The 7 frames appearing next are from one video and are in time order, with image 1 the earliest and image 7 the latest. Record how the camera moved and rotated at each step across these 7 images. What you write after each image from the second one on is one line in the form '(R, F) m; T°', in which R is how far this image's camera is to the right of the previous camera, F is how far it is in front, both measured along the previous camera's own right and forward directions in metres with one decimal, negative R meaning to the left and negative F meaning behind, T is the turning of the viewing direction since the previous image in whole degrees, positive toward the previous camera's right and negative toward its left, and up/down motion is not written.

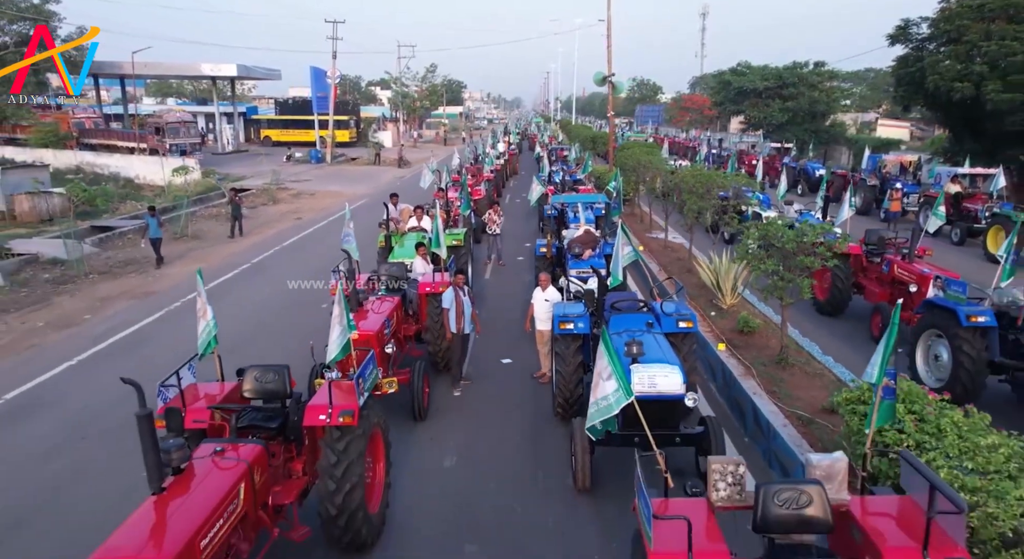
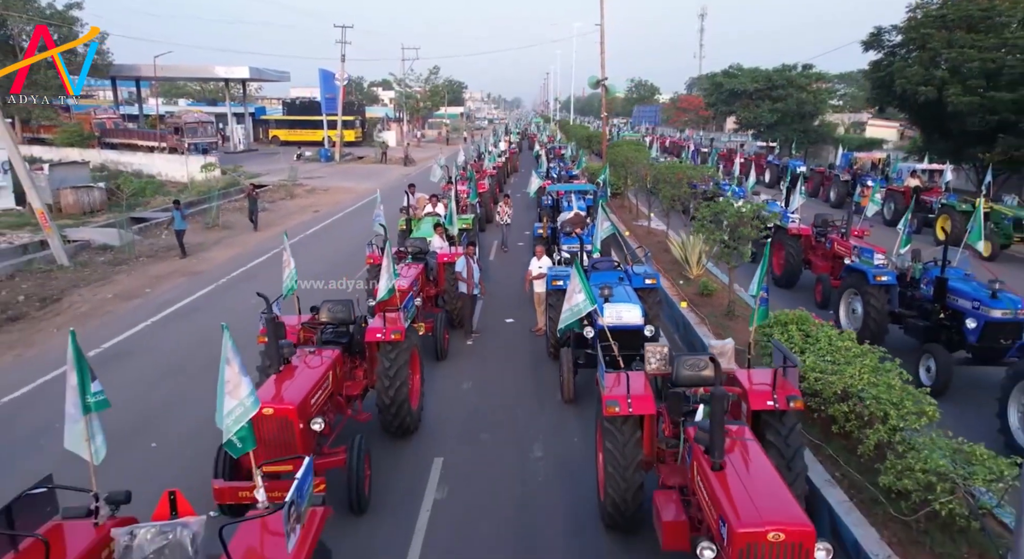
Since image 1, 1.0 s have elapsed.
(0.0, -2.0) m; 0°
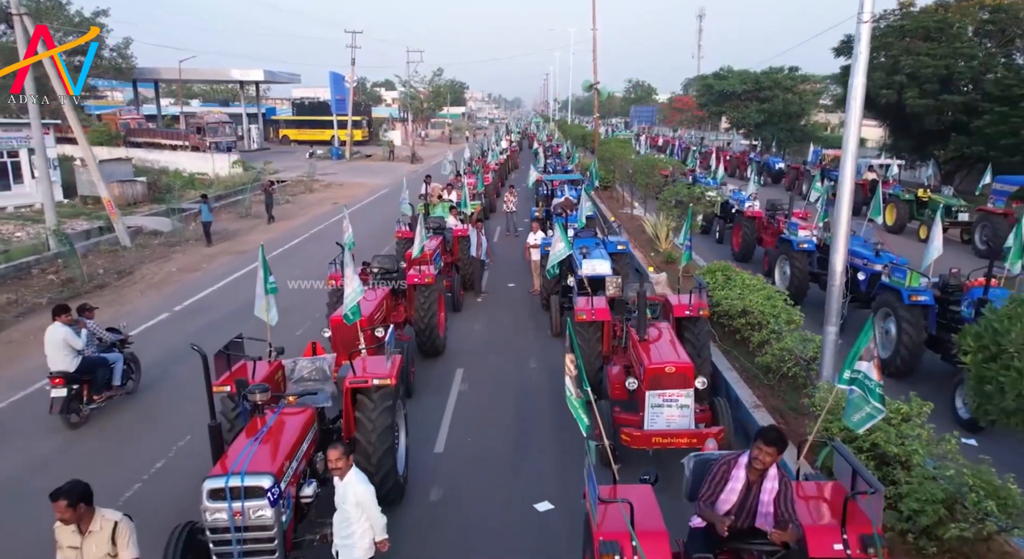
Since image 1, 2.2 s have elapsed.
(0.0, -2.5) m; 0°
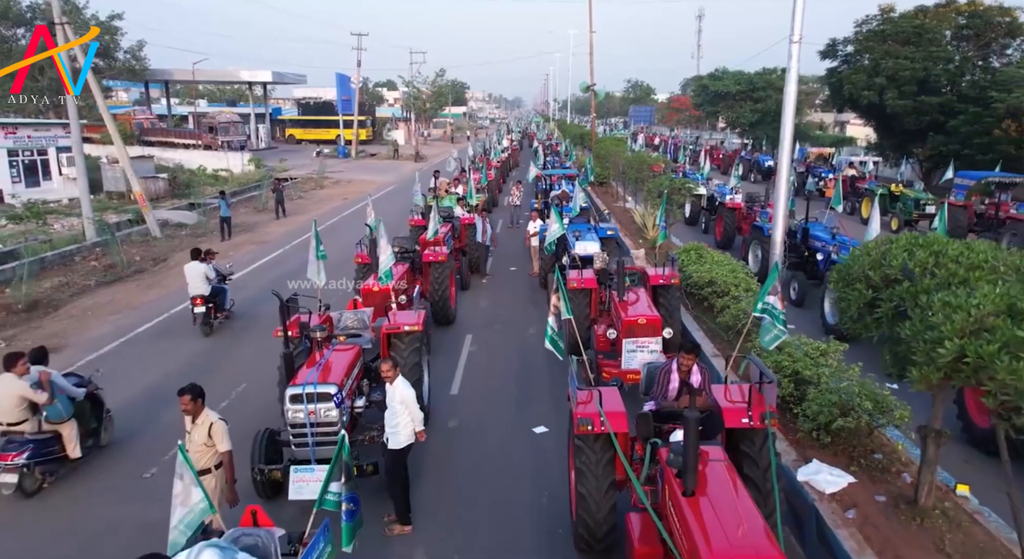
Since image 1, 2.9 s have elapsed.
(0.0, -1.5) m; 0°
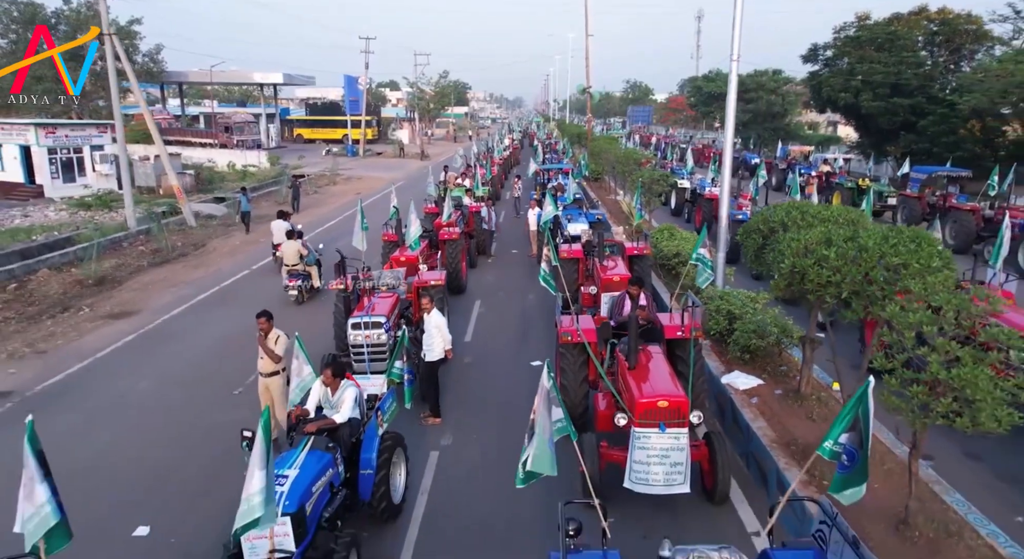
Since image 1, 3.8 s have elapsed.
(0.0, -2.1) m; 0°
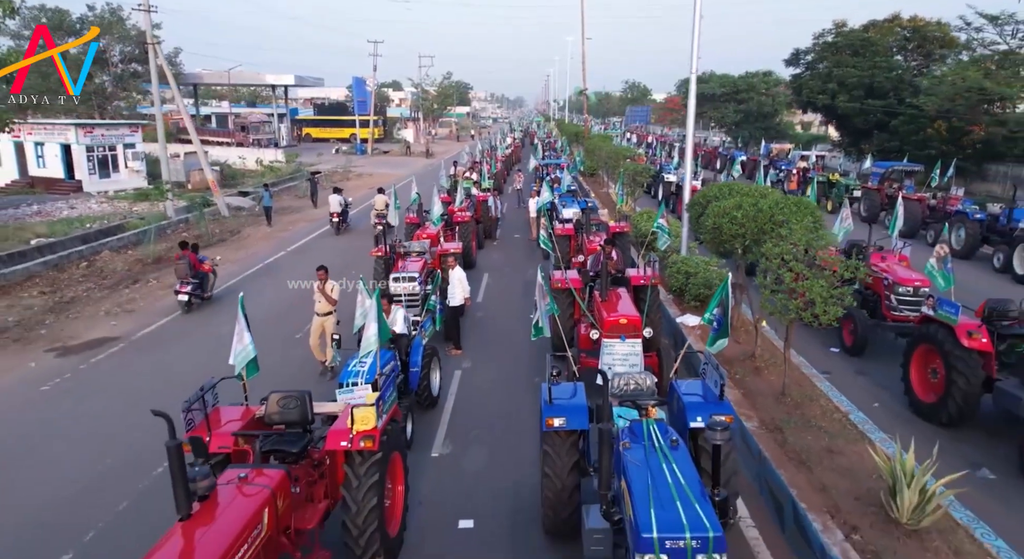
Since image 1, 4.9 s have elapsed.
(0.0, -2.3) m; 0°
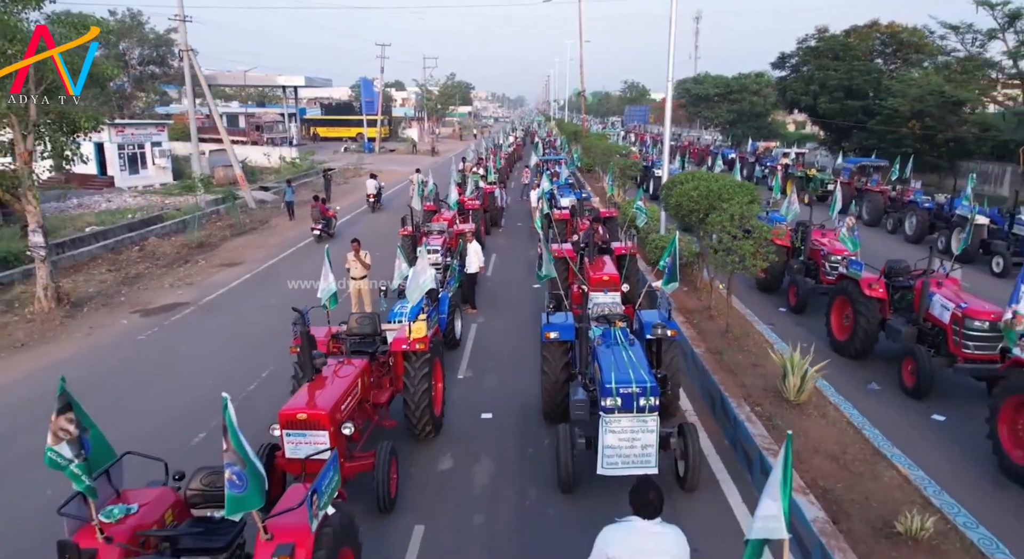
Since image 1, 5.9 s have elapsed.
(-0.1, -2.2) m; 0°
